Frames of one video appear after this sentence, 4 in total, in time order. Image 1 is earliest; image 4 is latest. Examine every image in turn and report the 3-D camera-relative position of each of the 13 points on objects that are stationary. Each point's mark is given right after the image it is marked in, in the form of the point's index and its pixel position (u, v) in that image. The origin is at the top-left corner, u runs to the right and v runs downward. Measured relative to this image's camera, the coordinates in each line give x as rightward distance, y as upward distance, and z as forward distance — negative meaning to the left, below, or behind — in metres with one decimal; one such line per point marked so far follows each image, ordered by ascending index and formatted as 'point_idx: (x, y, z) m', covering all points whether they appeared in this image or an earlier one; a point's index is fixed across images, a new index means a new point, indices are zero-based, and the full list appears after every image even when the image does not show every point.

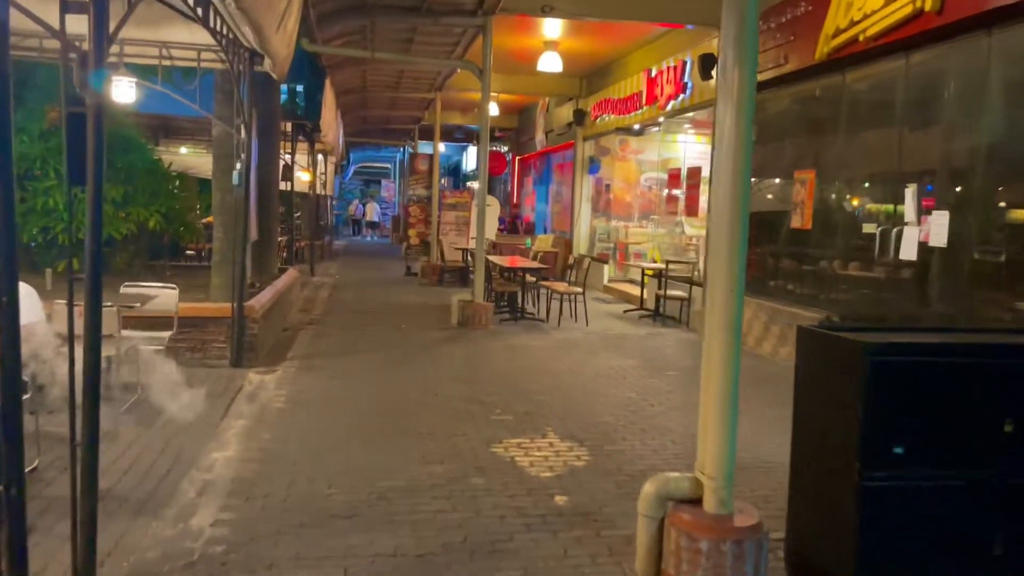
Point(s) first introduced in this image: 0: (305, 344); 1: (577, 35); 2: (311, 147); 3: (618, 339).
0: (-2.0, -0.5, +8.0) m
1: (+0.9, +3.6, +12.2) m
2: (-3.6, +2.5, +15.0) m
3: (+1.1, -0.6, +9.0) m
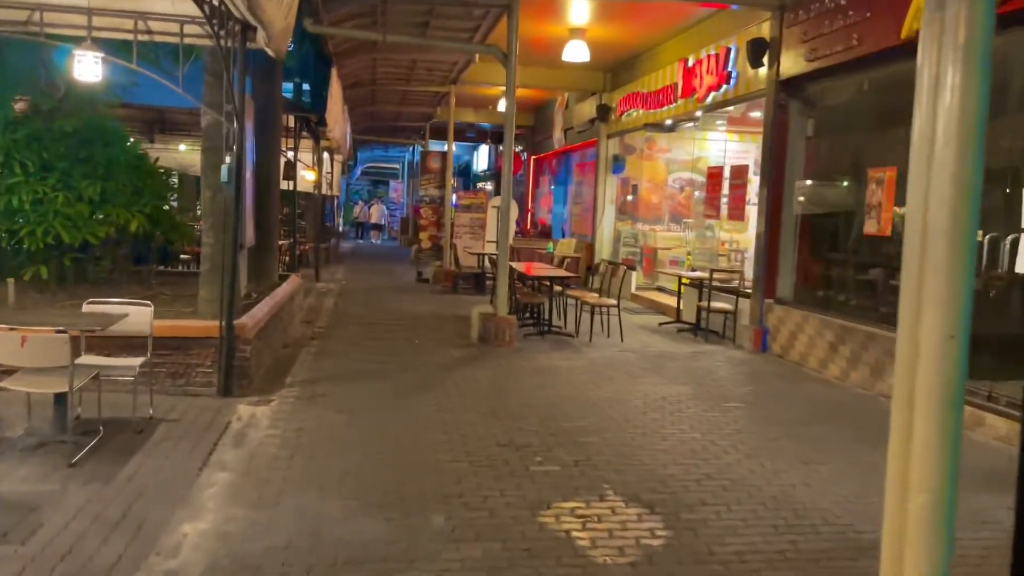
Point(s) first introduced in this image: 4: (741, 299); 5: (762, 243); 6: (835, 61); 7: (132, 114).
0: (-1.7, -0.7, +7.0) m
1: (+1.2, +3.5, +11.2) m
2: (-3.2, +2.4, +14.0) m
3: (+1.4, -0.7, +7.9) m
4: (+2.5, -0.1, +9.2) m
5: (+2.6, +0.5, +8.7) m
6: (+2.9, +2.0, +7.5) m
7: (-5.4, +2.5, +12.0) m
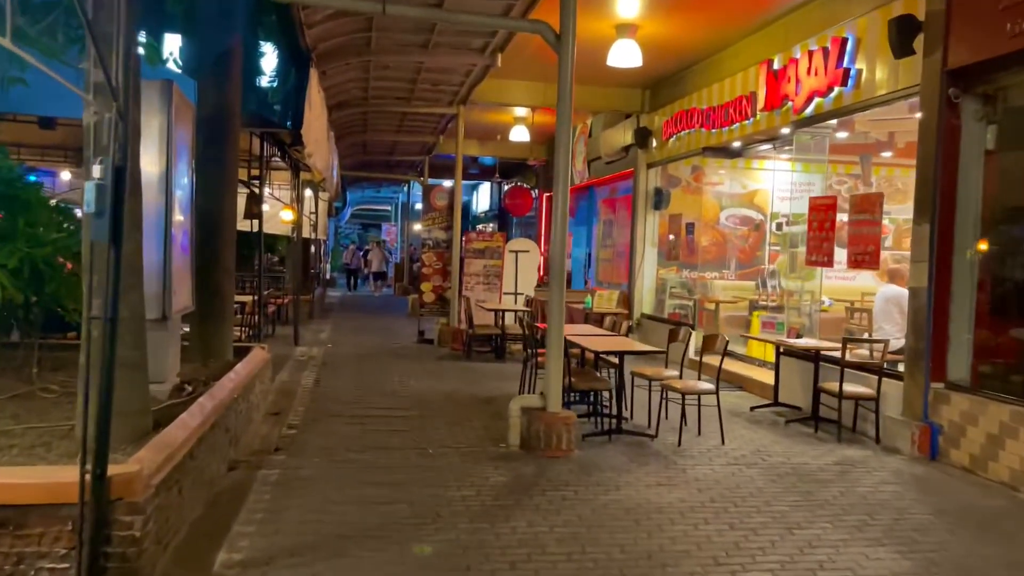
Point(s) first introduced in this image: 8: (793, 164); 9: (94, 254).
0: (-1.3, -1.2, +4.3) m
1: (+1.6, +2.8, +8.7) m
2: (-2.9, +1.5, +11.4) m
3: (+1.8, -1.2, +5.2) m
4: (+2.9, -0.7, +6.5) m
5: (+2.9, -0.1, +6.1) m
6: (+3.2, +1.5, +5.0) m
7: (-5.0, +1.7, +9.4) m
8: (+3.5, +1.5, +10.4) m
9: (-1.6, +0.1, +3.4) m
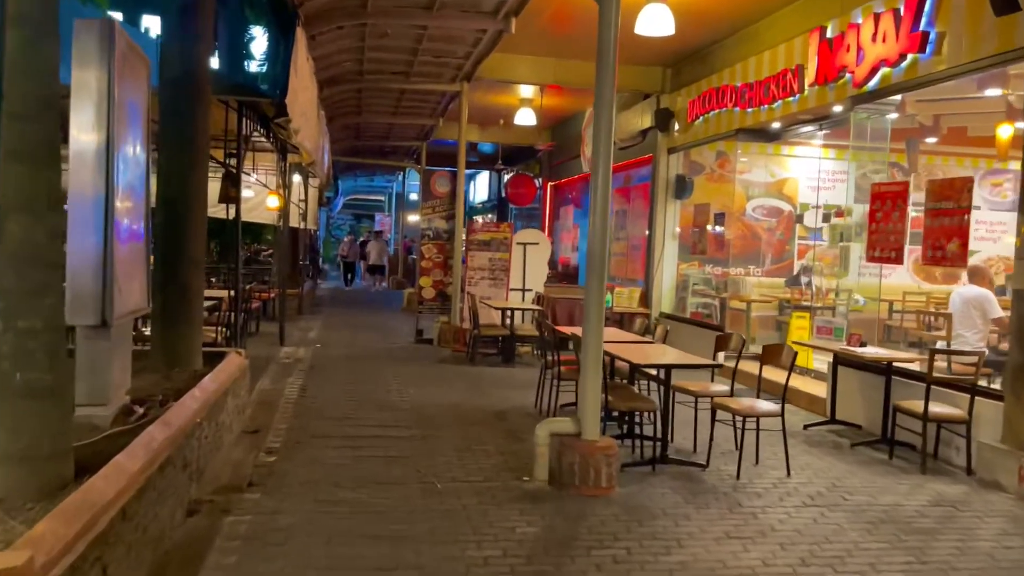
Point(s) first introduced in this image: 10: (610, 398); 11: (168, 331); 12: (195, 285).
0: (-1.1, -1.2, +3.2) m
1: (+1.7, +2.8, +7.6) m
2: (-2.8, +1.6, +10.3) m
3: (+2.0, -1.2, +4.2) m
4: (+3.0, -0.7, +5.5) m
5: (+3.1, -0.1, +5.1) m
6: (+3.4, +1.5, +3.9) m
7: (-4.9, +1.8, +8.3) m
8: (+3.6, +1.5, +9.3) m
9: (-1.5, +0.1, +2.3) m
10: (+0.6, -0.7, +5.3) m
11: (-2.3, -0.3, +5.6) m
12: (-2.1, 0.0, +5.7) m
